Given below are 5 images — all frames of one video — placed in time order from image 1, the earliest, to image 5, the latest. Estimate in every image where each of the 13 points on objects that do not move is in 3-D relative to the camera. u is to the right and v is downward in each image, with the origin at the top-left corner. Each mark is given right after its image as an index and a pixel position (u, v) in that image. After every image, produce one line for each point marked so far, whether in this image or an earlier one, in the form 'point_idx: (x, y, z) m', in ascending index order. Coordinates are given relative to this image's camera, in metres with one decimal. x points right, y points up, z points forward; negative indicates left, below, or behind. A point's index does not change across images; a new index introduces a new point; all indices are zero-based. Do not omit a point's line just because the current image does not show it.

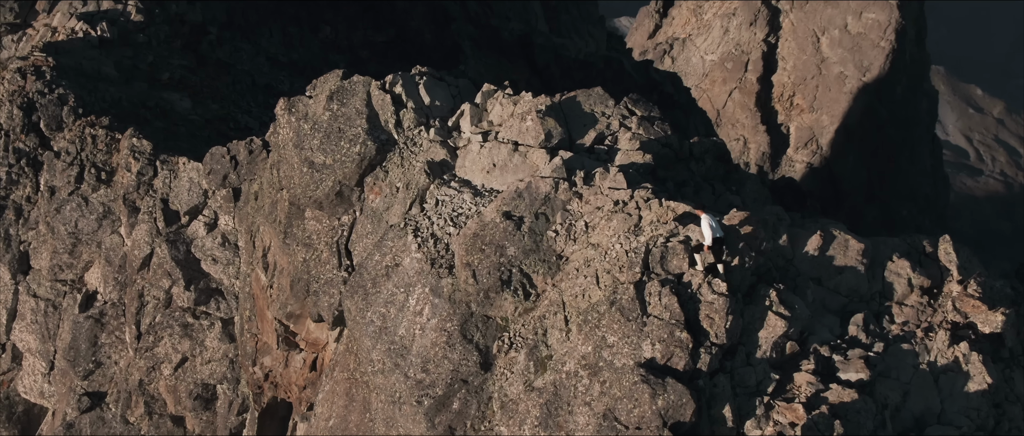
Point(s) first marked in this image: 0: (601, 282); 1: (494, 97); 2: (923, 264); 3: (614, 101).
0: (+1.2, -0.9, +13.9) m
1: (-0.3, +2.0, +17.1) m
2: (+6.3, -0.7, +15.5) m
3: (+1.7, +1.9, +16.8) m
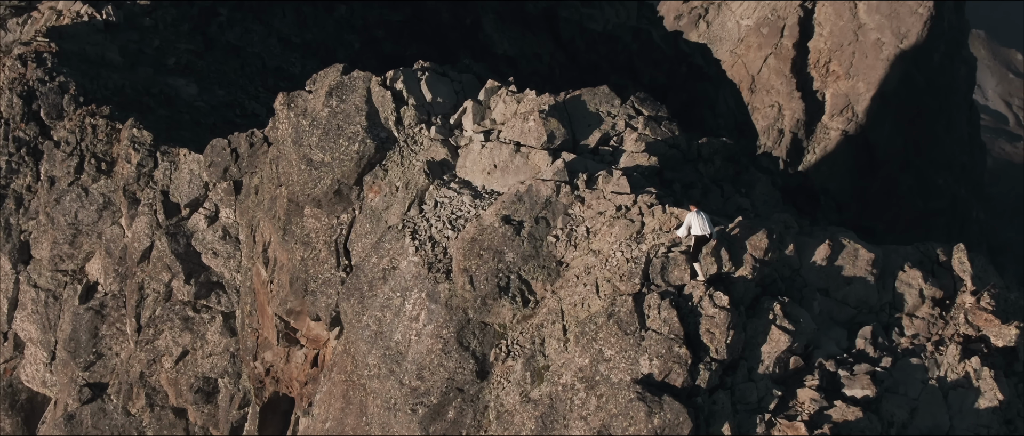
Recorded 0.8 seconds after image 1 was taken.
0: (+1.2, -1.0, +13.5) m
1: (-0.2, +2.0, +16.6) m
2: (+6.3, -0.8, +15.1) m
3: (+1.8, +1.9, +16.4) m
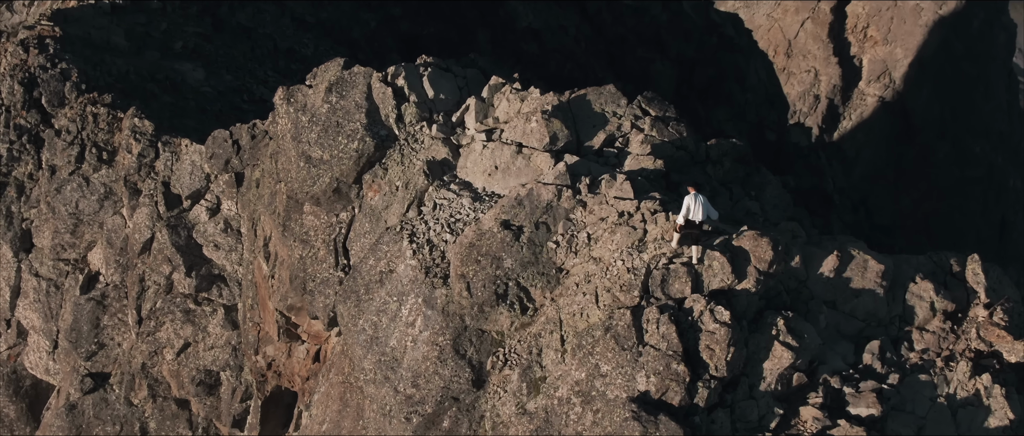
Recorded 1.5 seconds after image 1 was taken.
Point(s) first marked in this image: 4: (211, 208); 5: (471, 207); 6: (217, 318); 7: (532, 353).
0: (+1.1, -1.1, +13.2) m
1: (-0.2, +2.0, +16.2) m
2: (+6.3, -1.0, +14.6) m
3: (+1.8, +1.9, +15.9) m
4: (-5.7, +0.2, +19.3) m
5: (-0.6, +0.2, +14.8) m
6: (-5.7, -1.9, +19.3) m
7: (+0.3, -1.8, +13.5) m
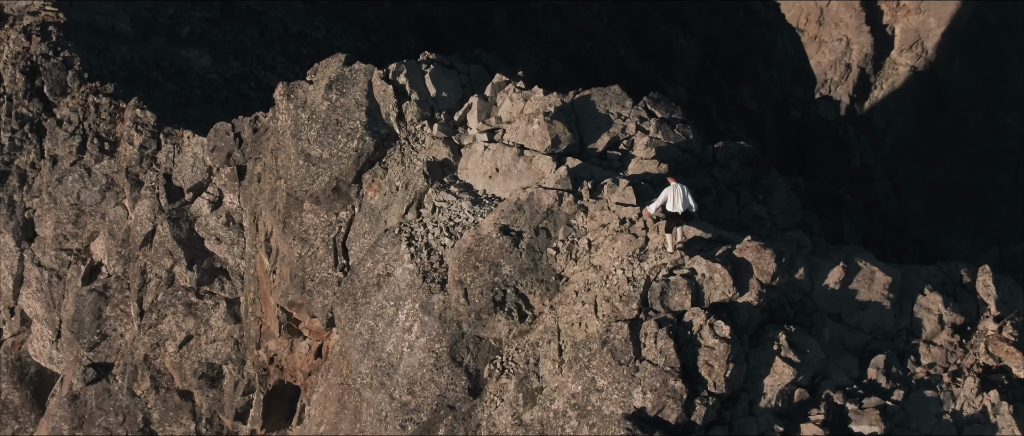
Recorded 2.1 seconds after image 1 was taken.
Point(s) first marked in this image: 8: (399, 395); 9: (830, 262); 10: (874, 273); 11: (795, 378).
0: (+1.1, -1.2, +12.9) m
1: (-0.1, +2.0, +15.9) m
2: (+6.3, -1.1, +14.2) m
3: (+1.9, +1.8, +15.6) m
4: (-5.6, +0.3, +19.1) m
5: (-0.6, +0.1, +14.5) m
6: (-5.6, -1.8, +19.2) m
7: (+0.2, -1.9, +13.3) m
8: (-1.5, -2.4, +13.8) m
9: (+4.3, -0.6, +13.7) m
10: (+4.9, -0.7, +13.6) m
11: (+3.4, -1.9, +12.2) m
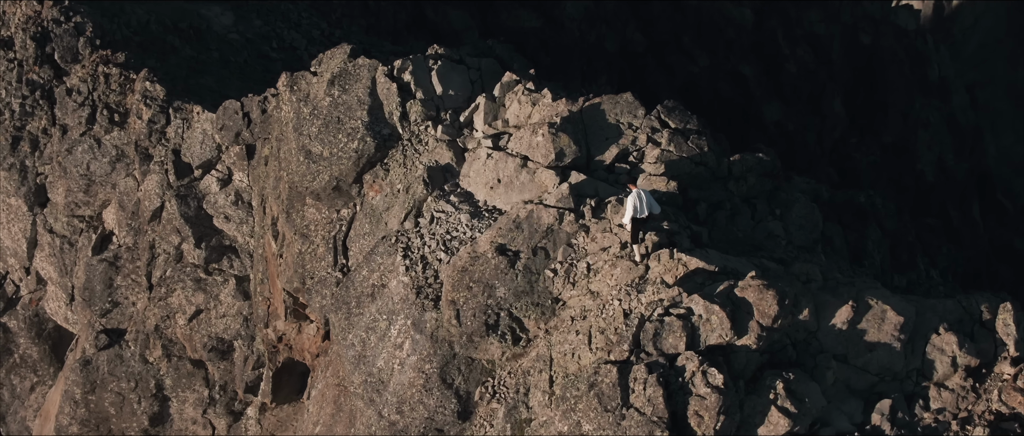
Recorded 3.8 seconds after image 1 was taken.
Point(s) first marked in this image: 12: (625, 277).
0: (+1.0, -1.6, +12.5) m
1: (0.0, +1.9, +15.3) m
2: (+6.2, -1.6, +13.6) m
3: (+2.0, +1.6, +14.8) m
4: (-5.4, +0.7, +18.8) m
5: (-0.6, -0.1, +14.0) m
6: (-5.4, -1.4, +19.1) m
7: (+0.1, -2.2, +12.9) m
8: (-1.7, -2.6, +13.5) m
9: (+4.2, -1.0, +13.1) m
10: (+4.8, -1.2, +12.9) m
11: (+3.2, -2.5, +11.8) m
12: (+1.4, -0.8, +12.7) m
